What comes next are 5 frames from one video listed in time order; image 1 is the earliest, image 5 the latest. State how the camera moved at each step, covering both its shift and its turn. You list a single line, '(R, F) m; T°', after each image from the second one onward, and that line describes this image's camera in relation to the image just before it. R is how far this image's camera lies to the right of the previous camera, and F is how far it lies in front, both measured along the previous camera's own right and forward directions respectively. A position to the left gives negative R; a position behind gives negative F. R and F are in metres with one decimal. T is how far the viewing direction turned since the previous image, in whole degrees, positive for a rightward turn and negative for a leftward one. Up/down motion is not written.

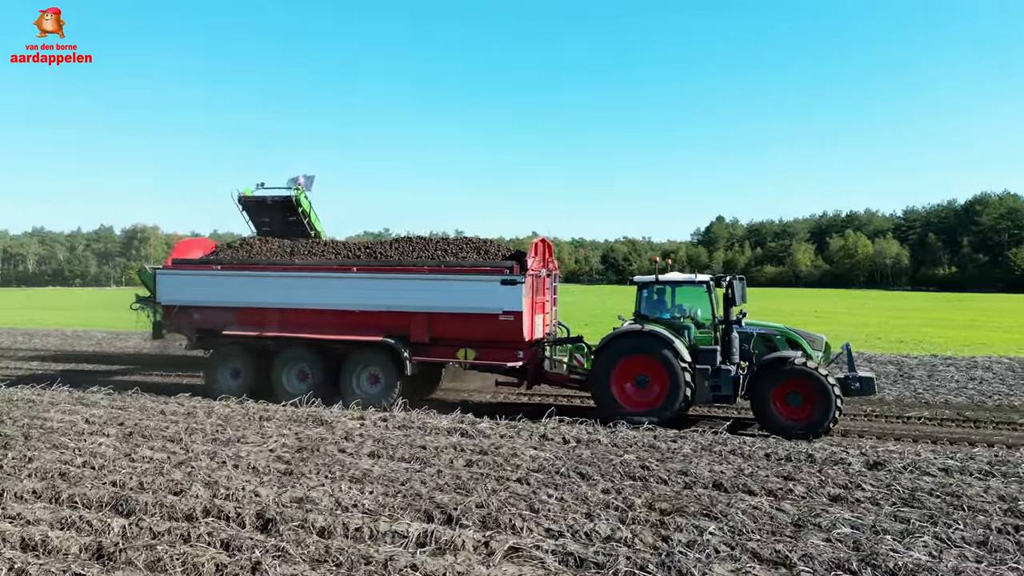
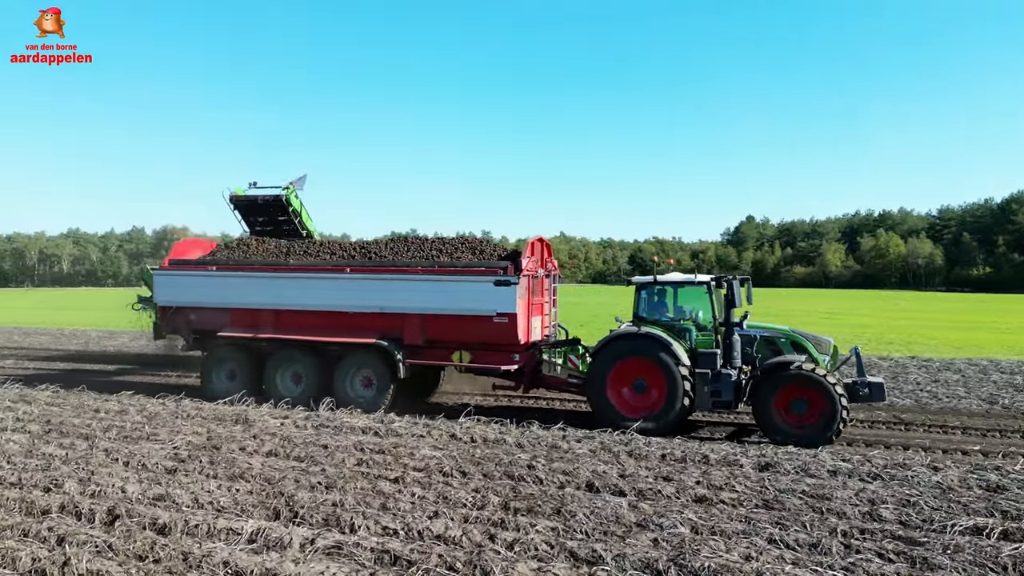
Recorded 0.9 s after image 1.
(+0.4, +0.3) m; -2°
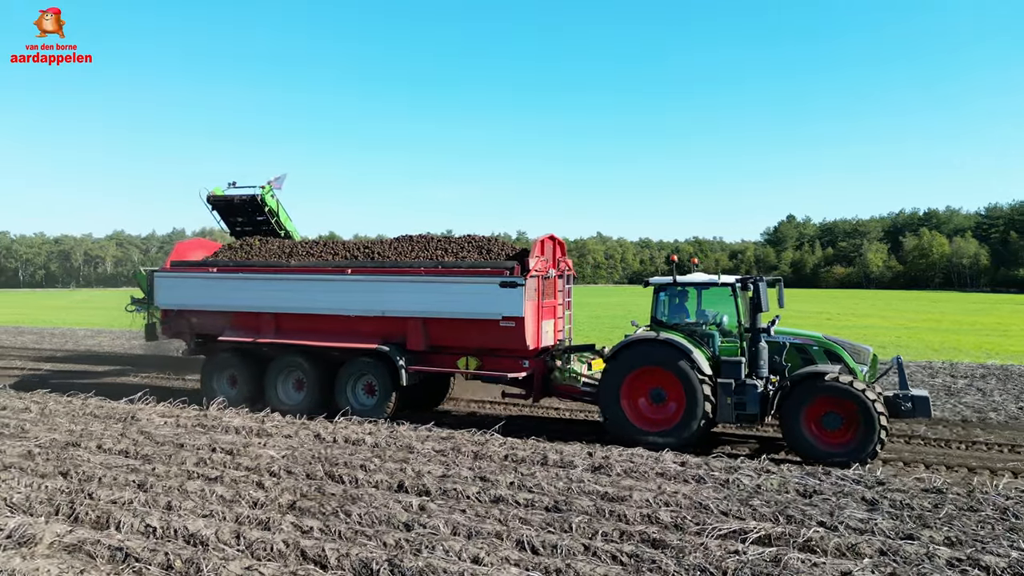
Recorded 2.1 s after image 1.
(+0.3, +0.6) m; -3°
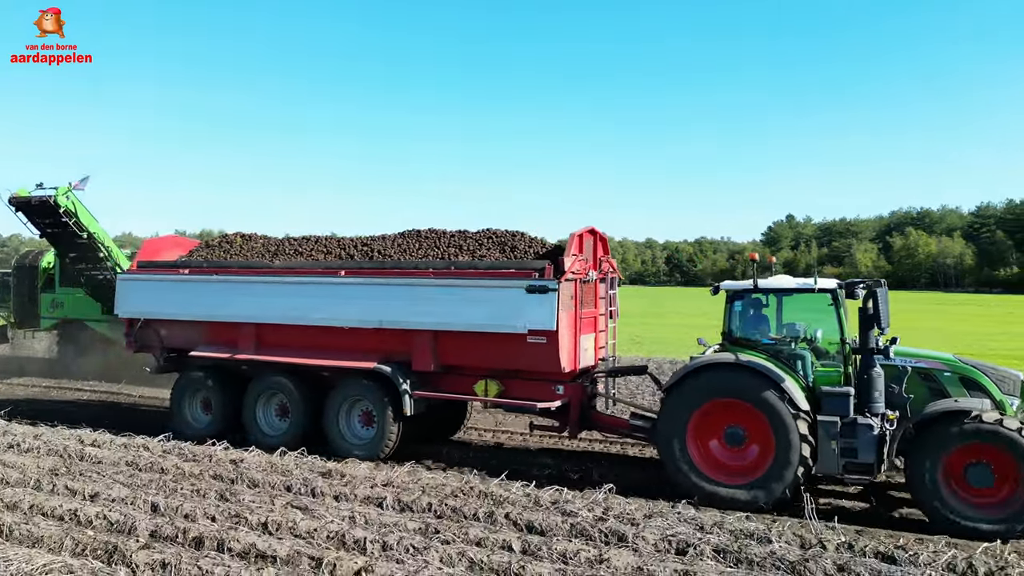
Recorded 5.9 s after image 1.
(-0.2, +1.8) m; -1°
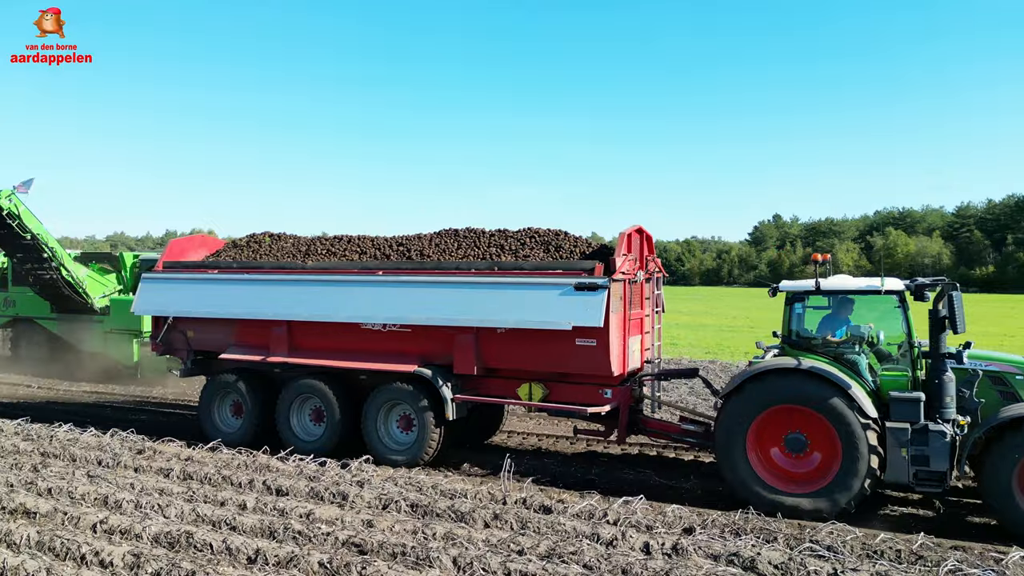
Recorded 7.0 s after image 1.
(-0.5, +0.2) m; 0°
